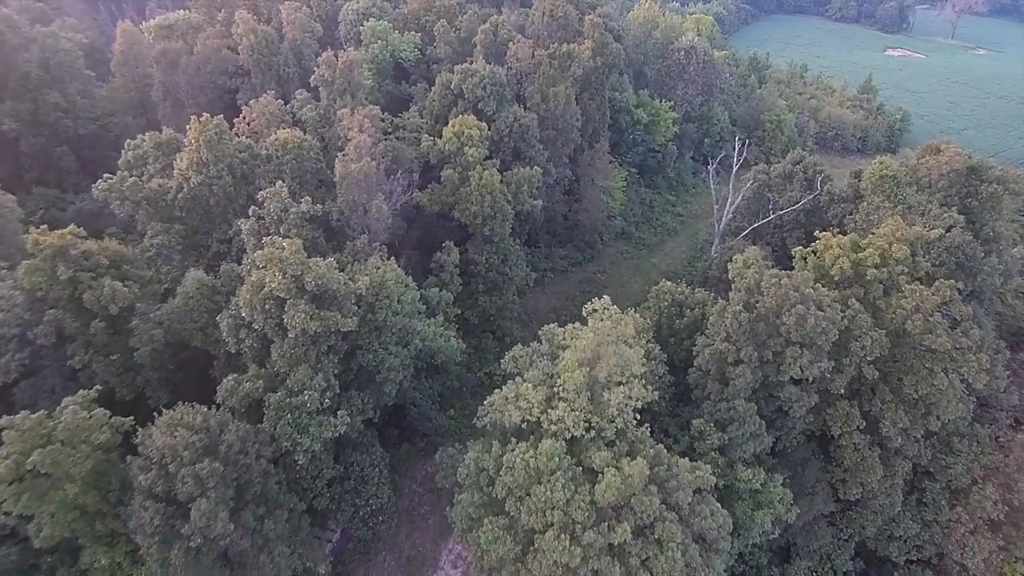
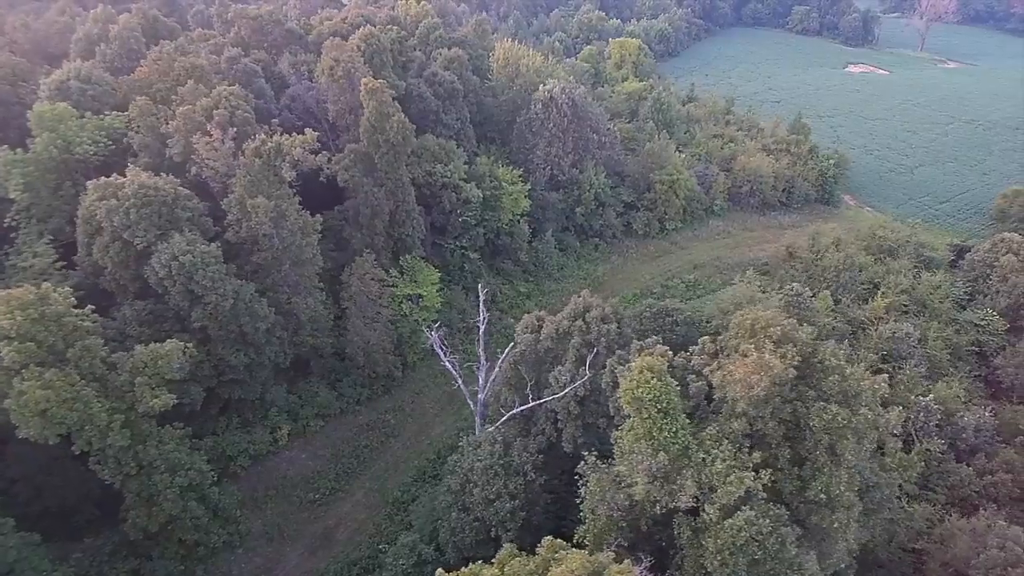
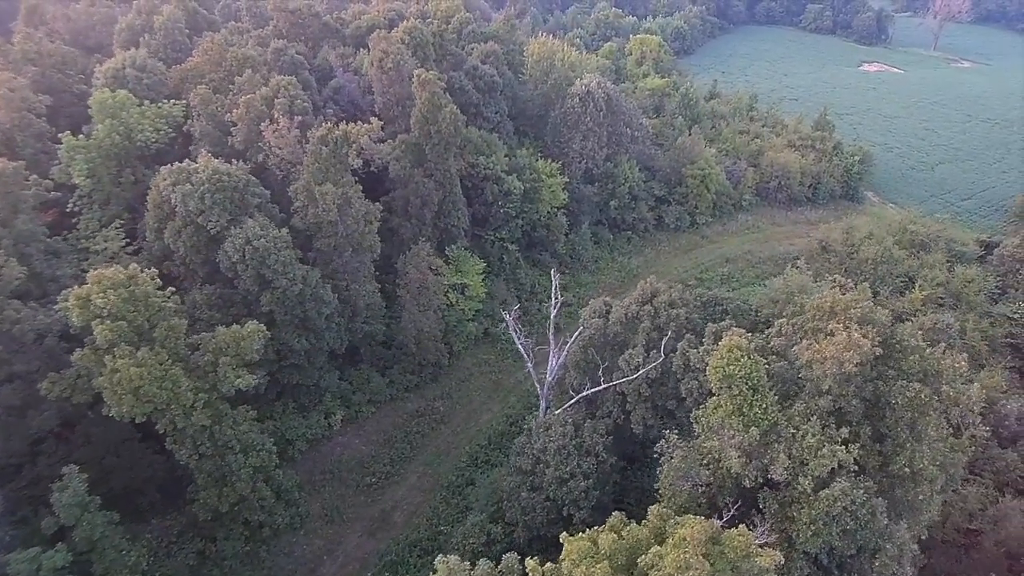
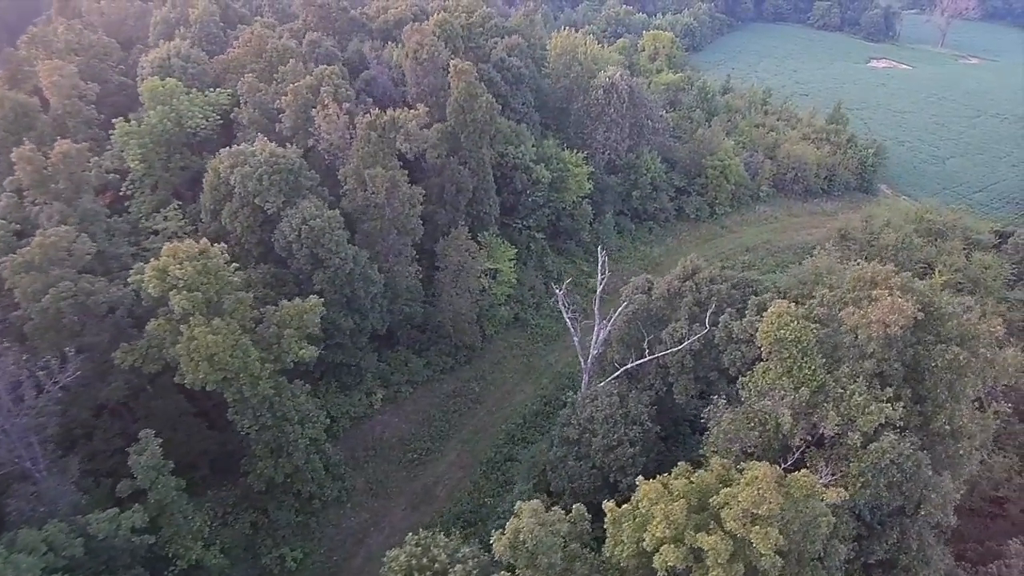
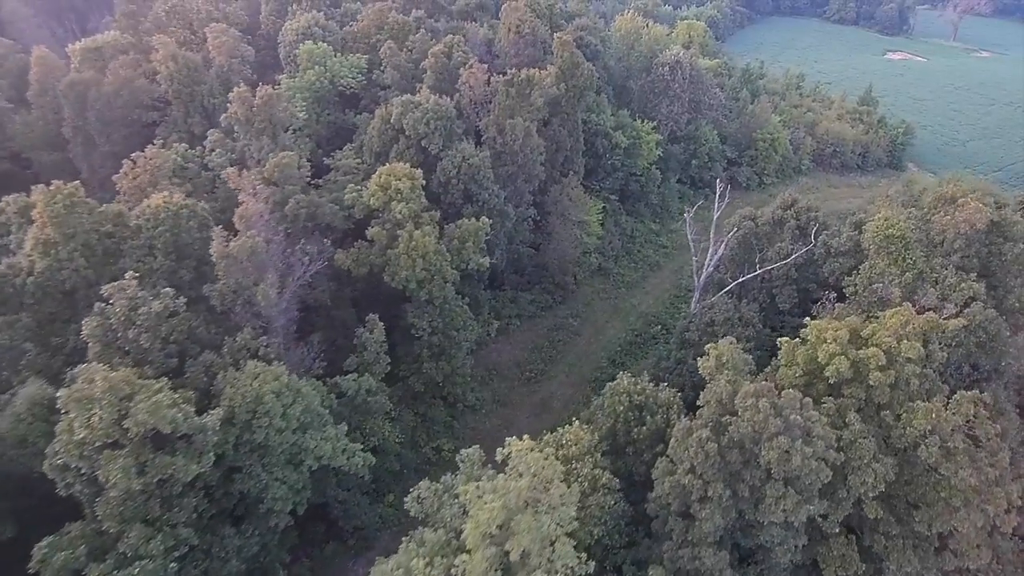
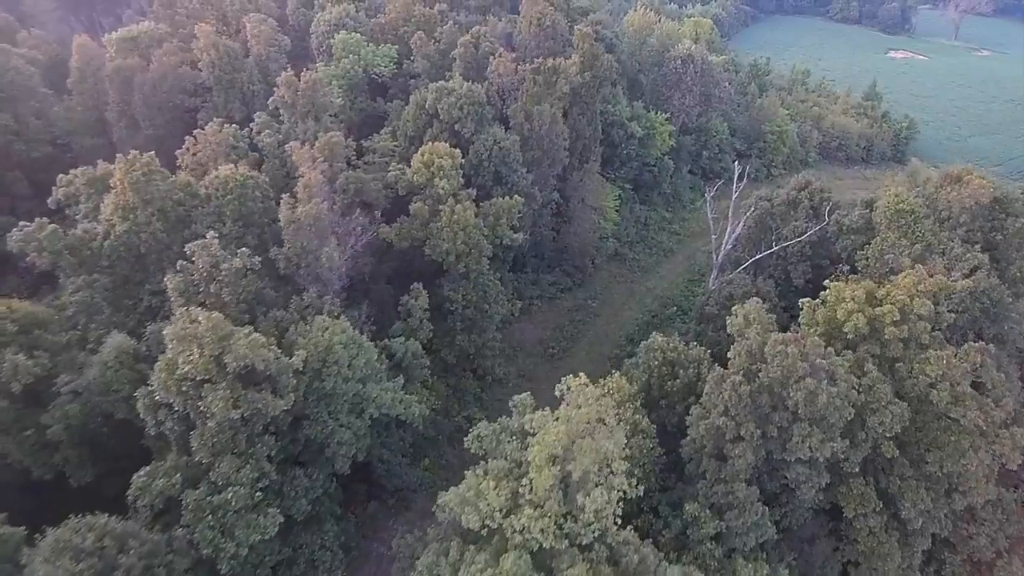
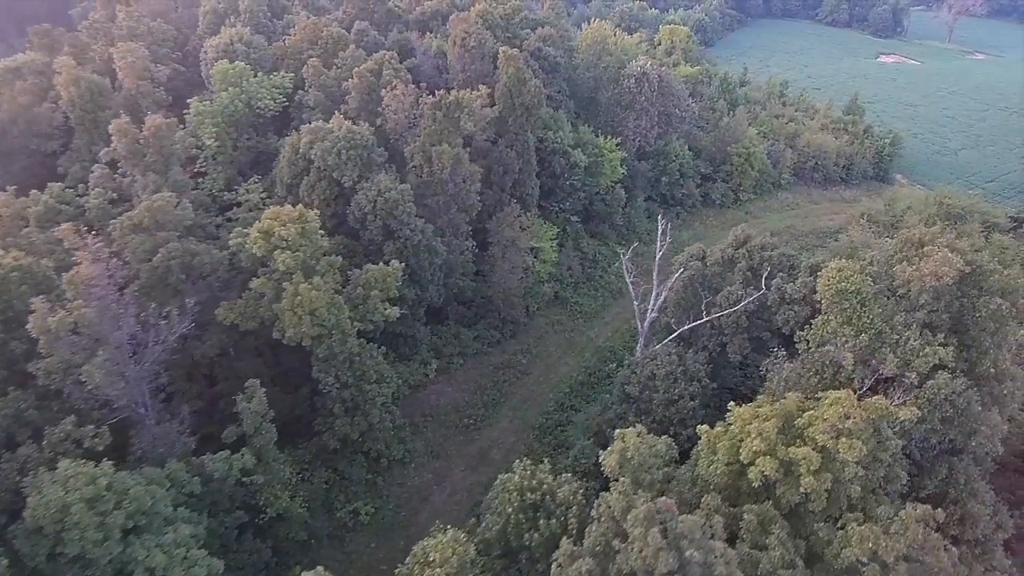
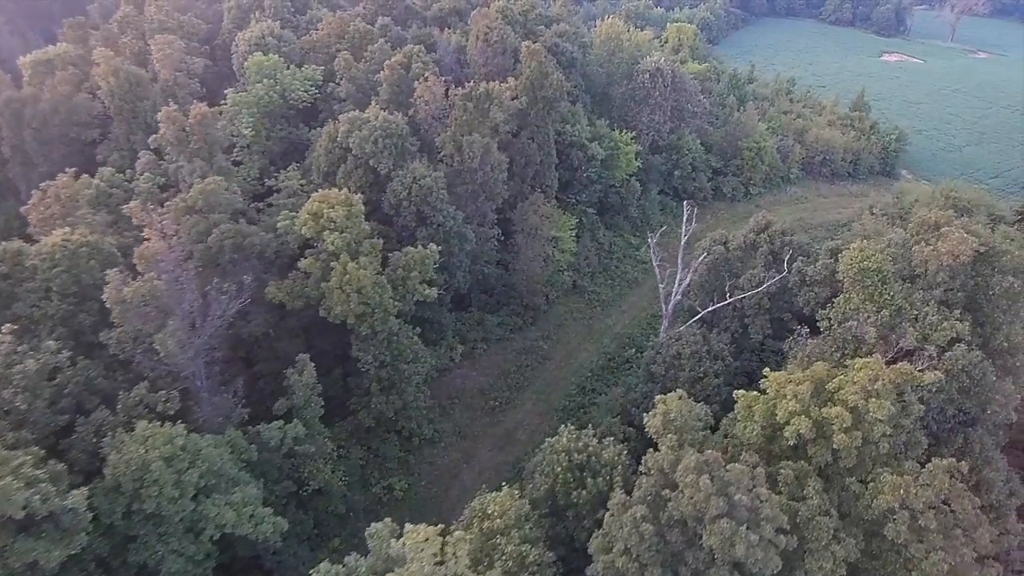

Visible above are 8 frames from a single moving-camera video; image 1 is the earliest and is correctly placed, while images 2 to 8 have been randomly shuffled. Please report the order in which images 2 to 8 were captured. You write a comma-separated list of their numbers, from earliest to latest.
6, 5, 8, 7, 4, 3, 2
